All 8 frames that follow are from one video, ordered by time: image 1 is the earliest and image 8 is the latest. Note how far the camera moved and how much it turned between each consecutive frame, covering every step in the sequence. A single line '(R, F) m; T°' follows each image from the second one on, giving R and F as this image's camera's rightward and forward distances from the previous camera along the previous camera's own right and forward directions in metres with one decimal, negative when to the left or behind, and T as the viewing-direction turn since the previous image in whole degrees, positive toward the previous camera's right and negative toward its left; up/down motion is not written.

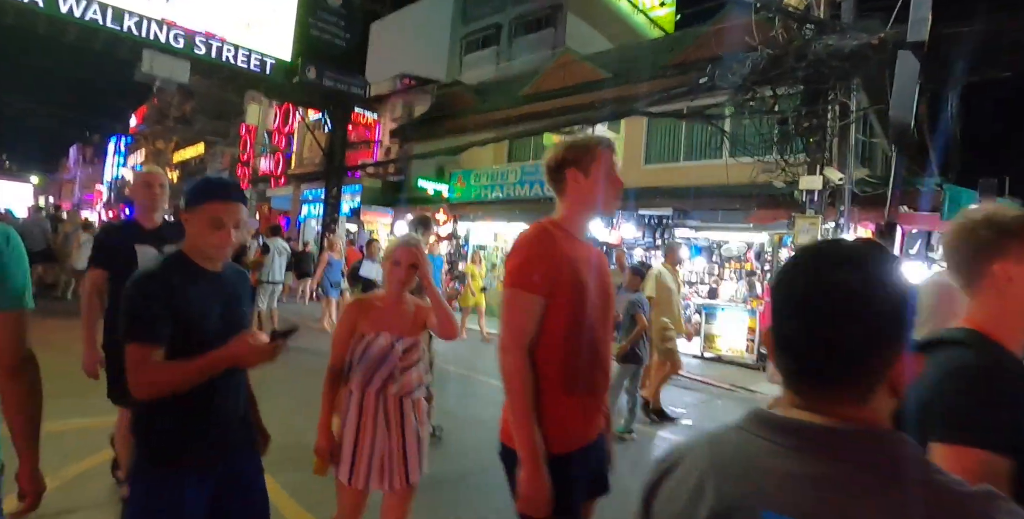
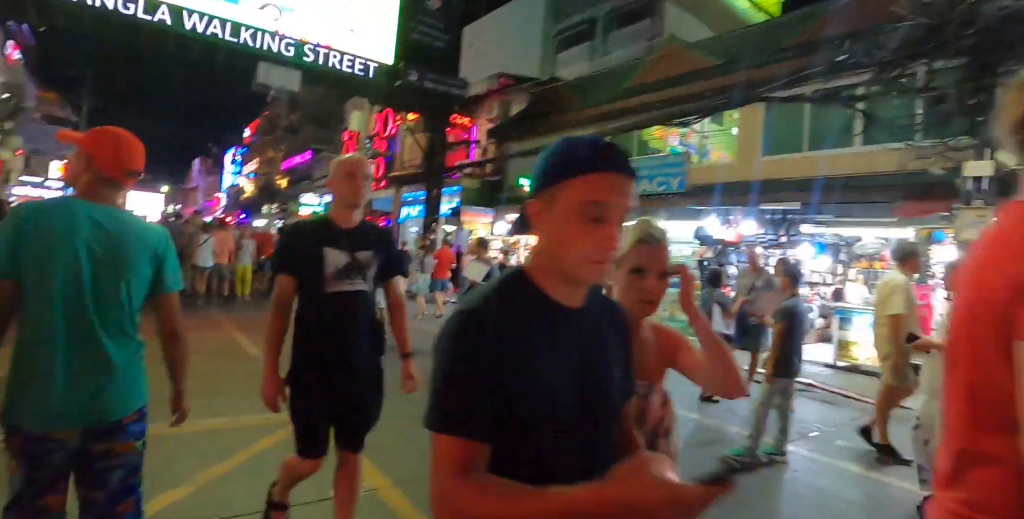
(-0.9, +0.5) m; -8°
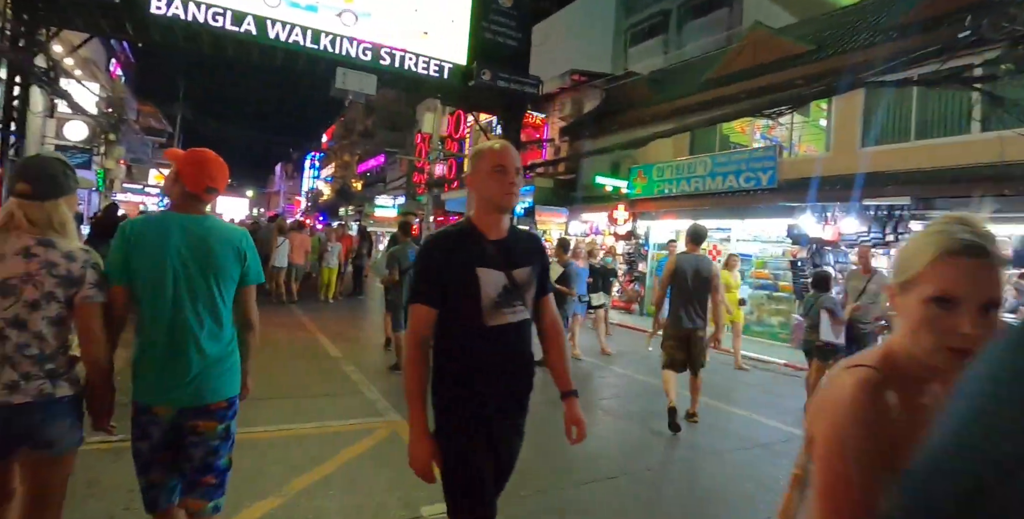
(-0.5, +0.3) m; -6°
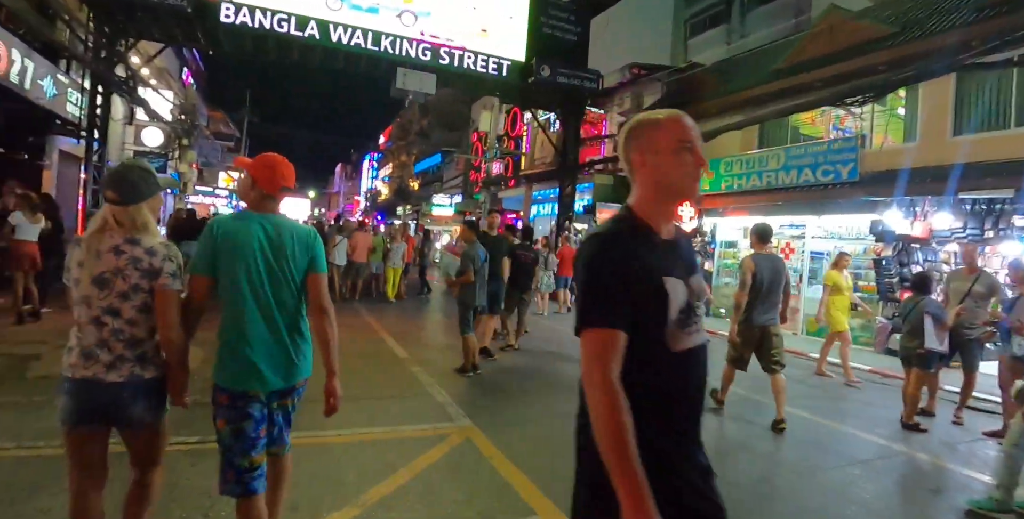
(-0.3, +0.2) m; -5°
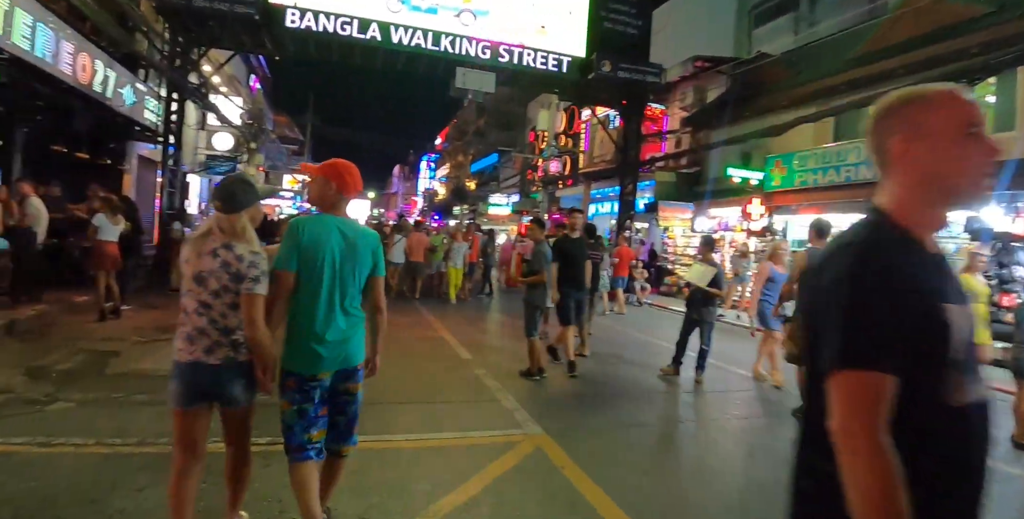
(-0.2, +0.2) m; -6°
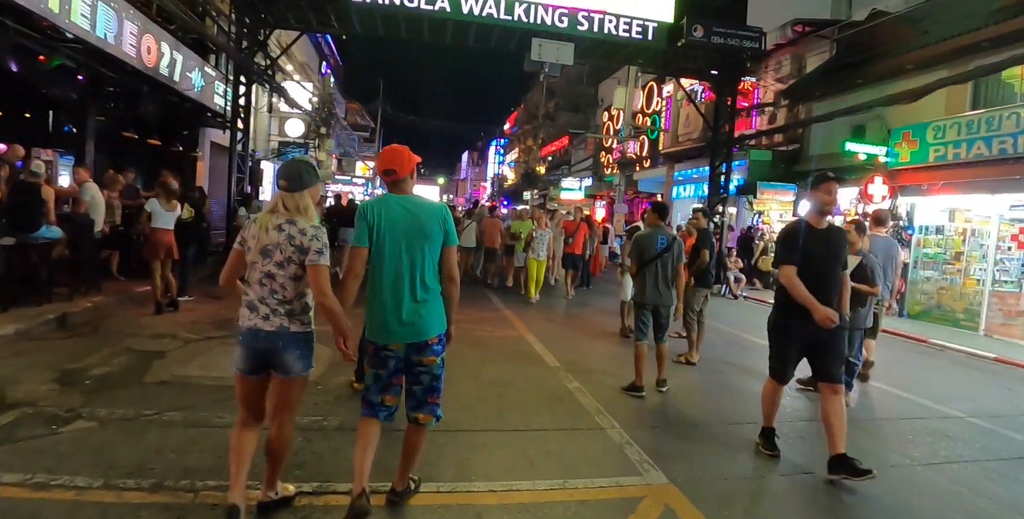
(-0.3, +1.0) m; -7°
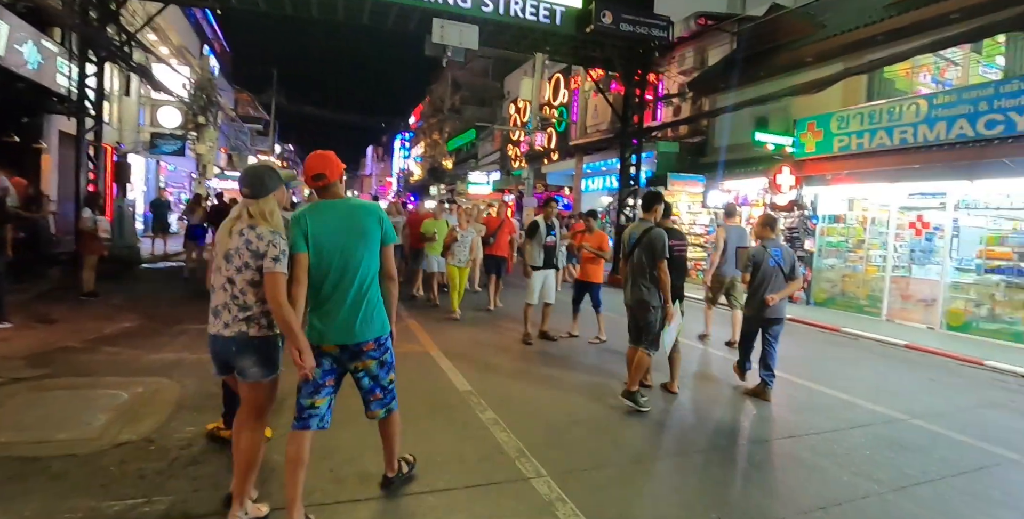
(+0.1, +0.8) m; +9°
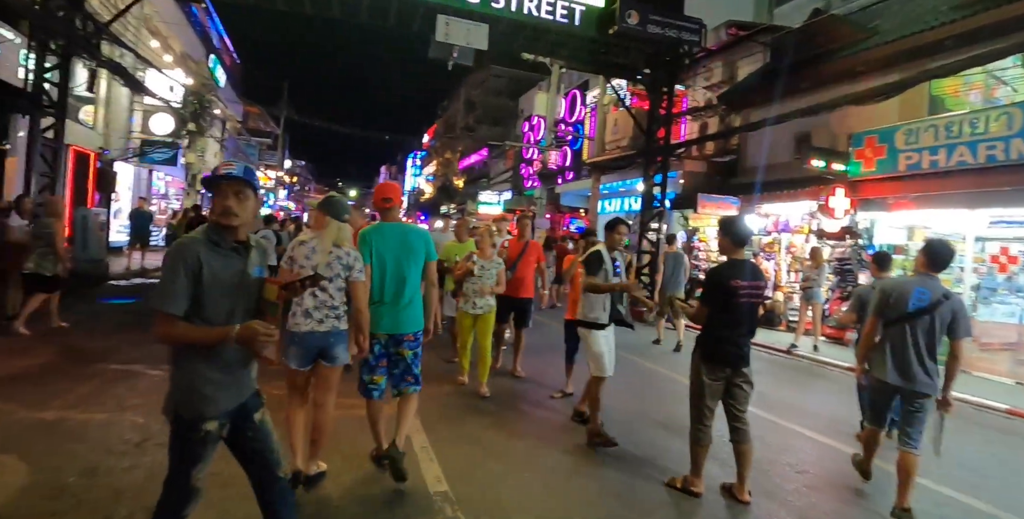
(0.0, +1.3) m; -1°
